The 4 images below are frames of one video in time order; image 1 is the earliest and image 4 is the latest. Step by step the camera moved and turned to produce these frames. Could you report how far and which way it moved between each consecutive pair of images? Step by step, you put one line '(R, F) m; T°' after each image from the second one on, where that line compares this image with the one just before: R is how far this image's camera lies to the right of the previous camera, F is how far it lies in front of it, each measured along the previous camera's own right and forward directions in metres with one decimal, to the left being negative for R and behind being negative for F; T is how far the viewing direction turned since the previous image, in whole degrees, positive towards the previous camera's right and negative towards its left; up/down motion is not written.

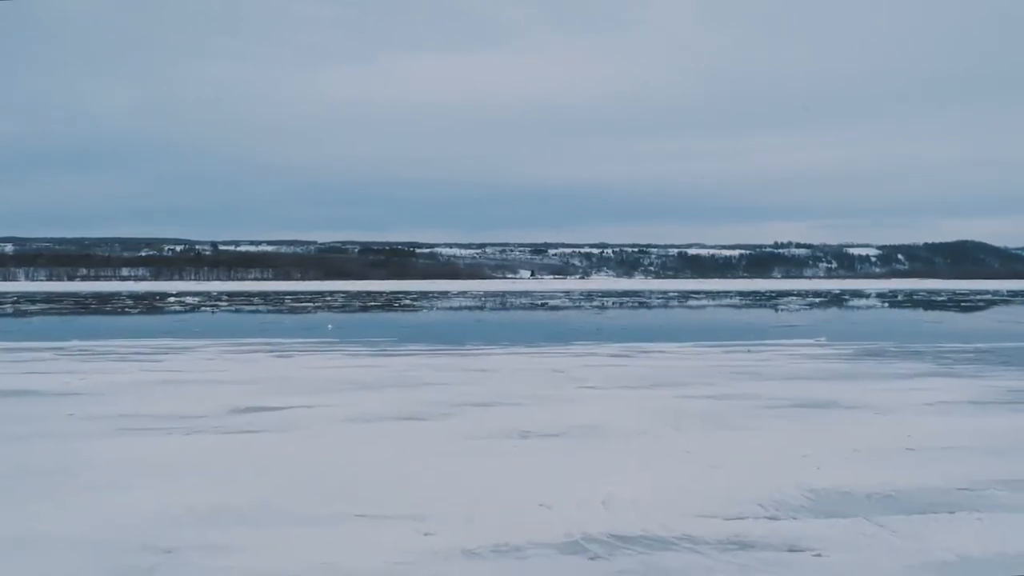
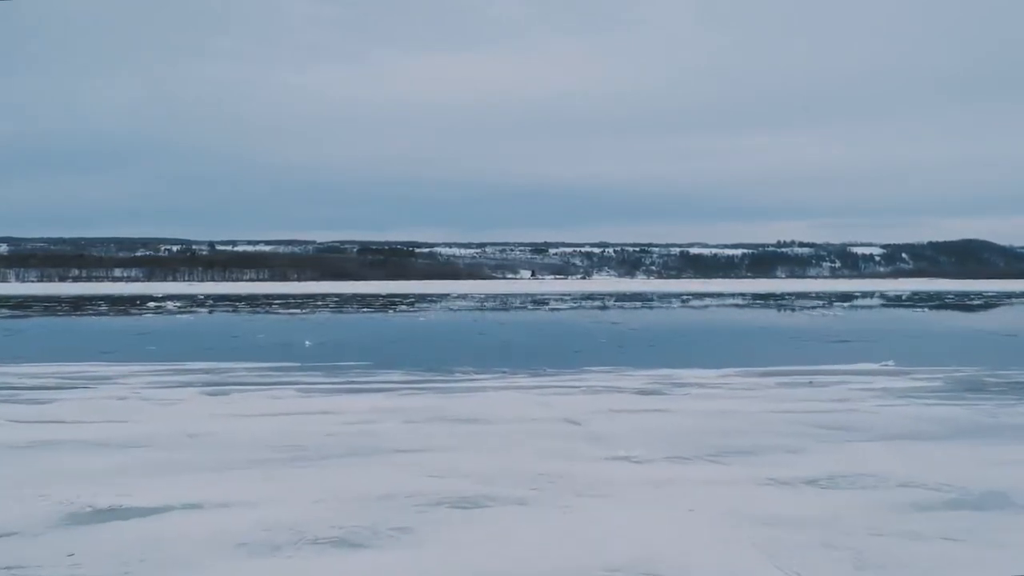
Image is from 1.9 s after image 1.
(0.0, +2.1) m; 0°
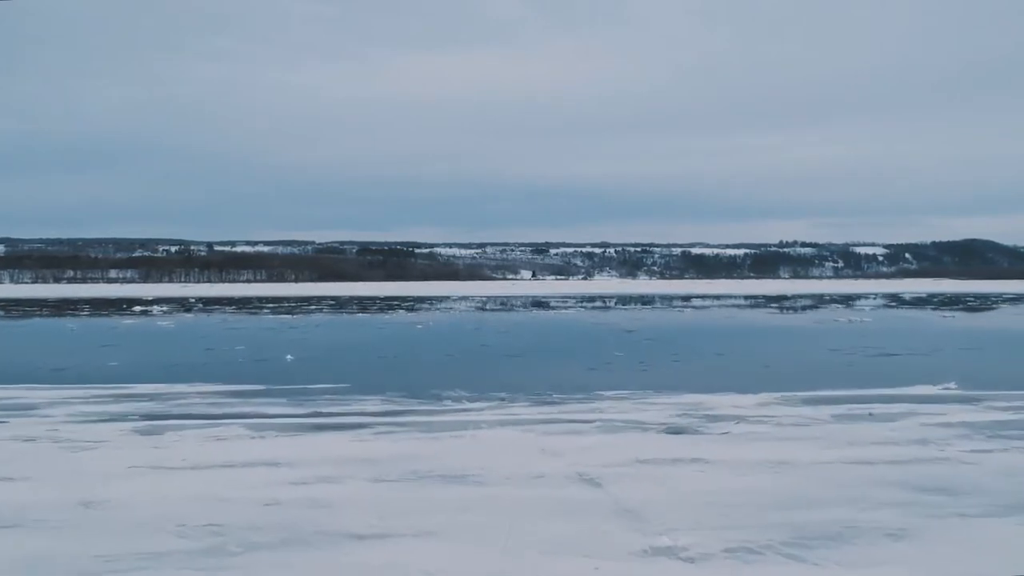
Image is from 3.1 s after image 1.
(0.0, +1.4) m; 0°
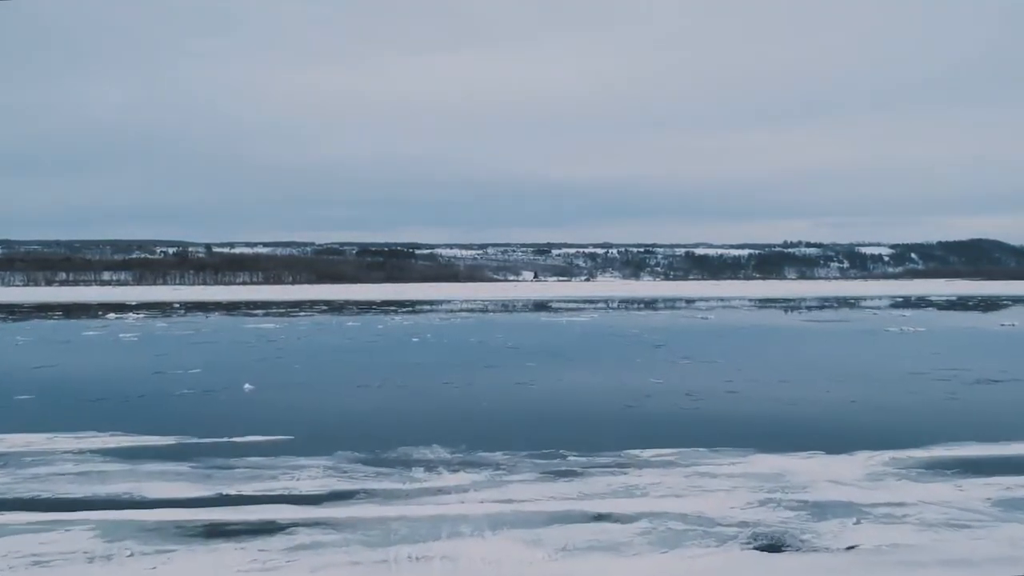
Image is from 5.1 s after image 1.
(0.0, +2.2) m; 0°
